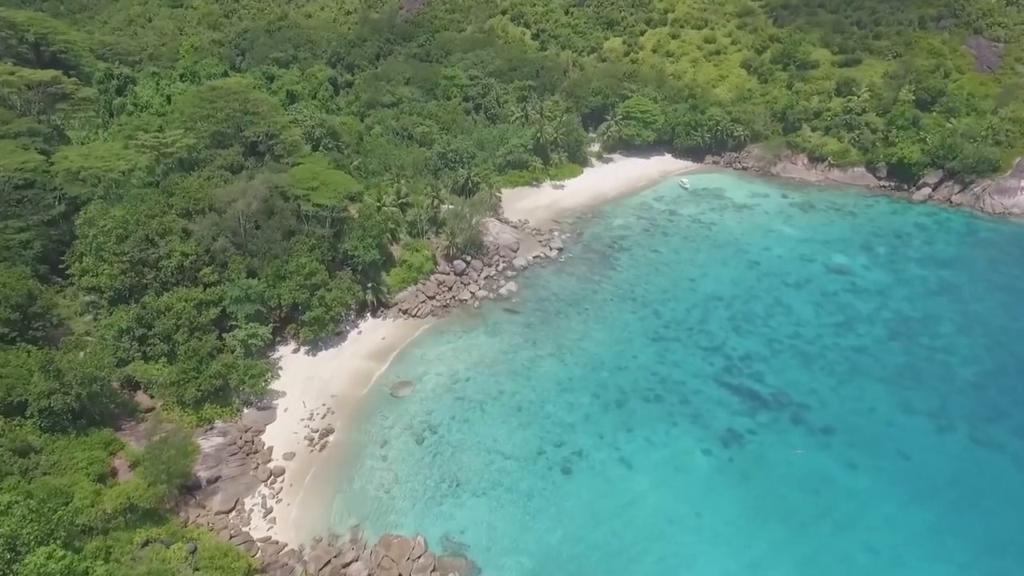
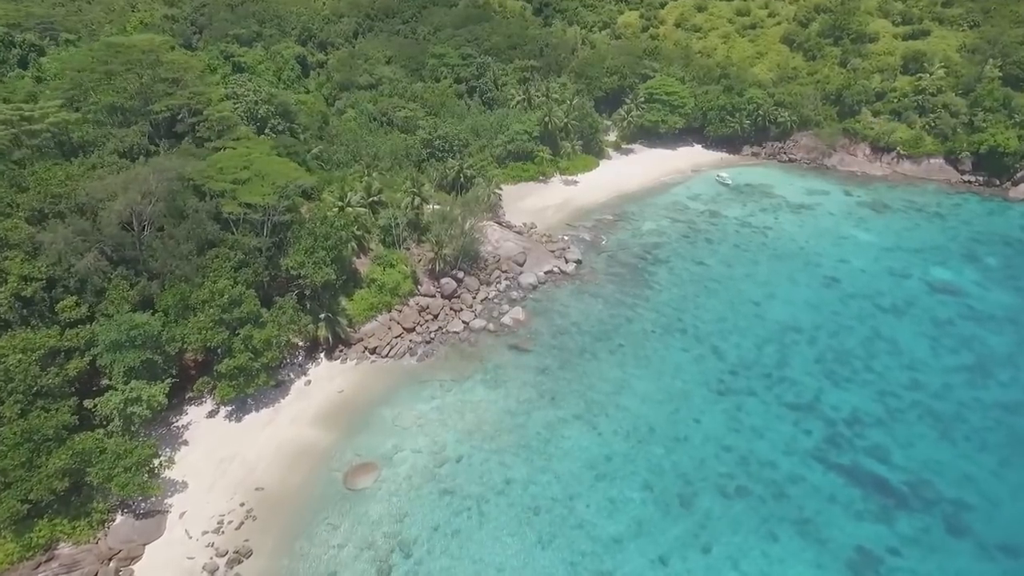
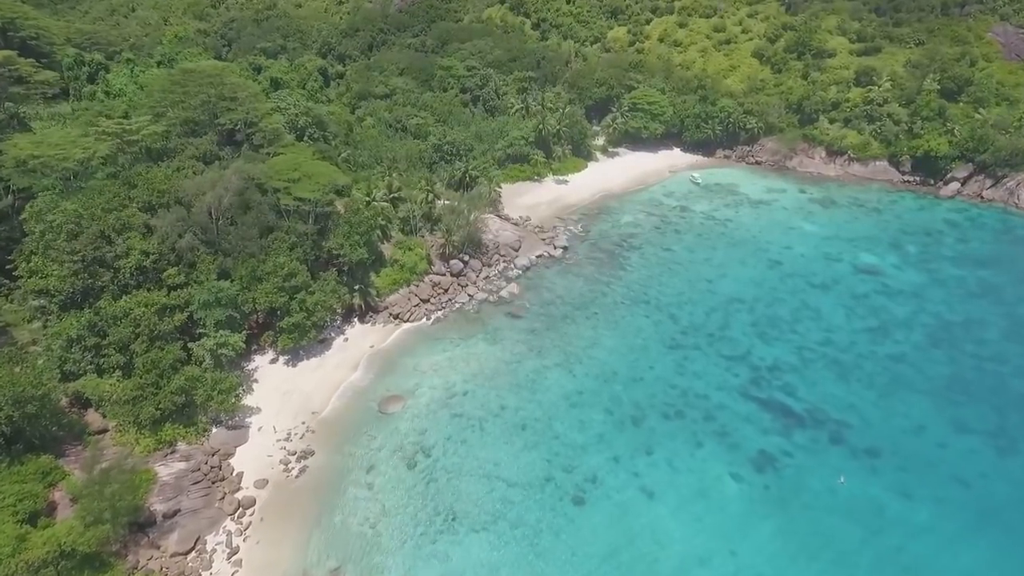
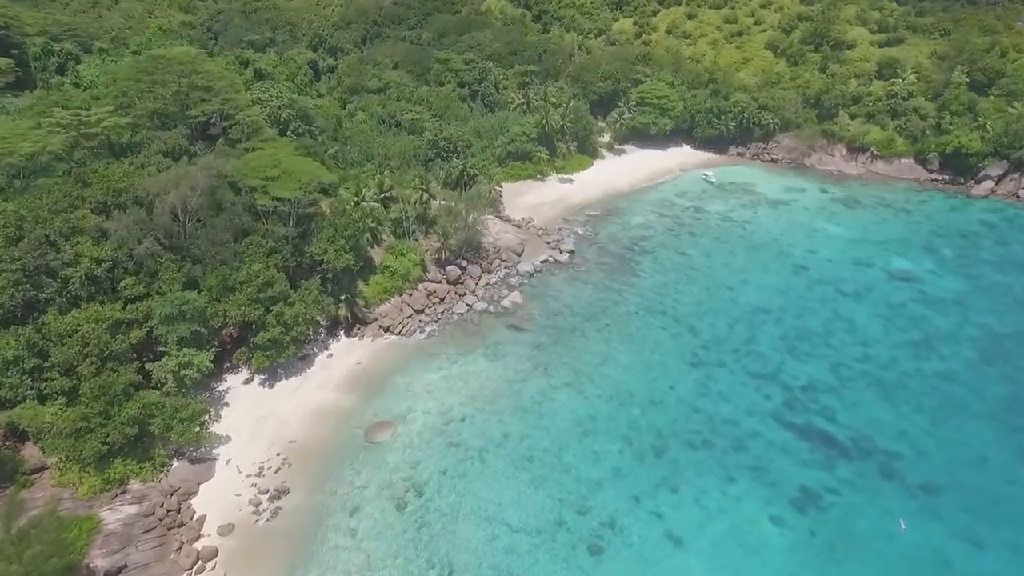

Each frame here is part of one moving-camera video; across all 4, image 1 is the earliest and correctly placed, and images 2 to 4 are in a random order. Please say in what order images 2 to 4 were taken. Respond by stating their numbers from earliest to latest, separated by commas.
3, 4, 2
